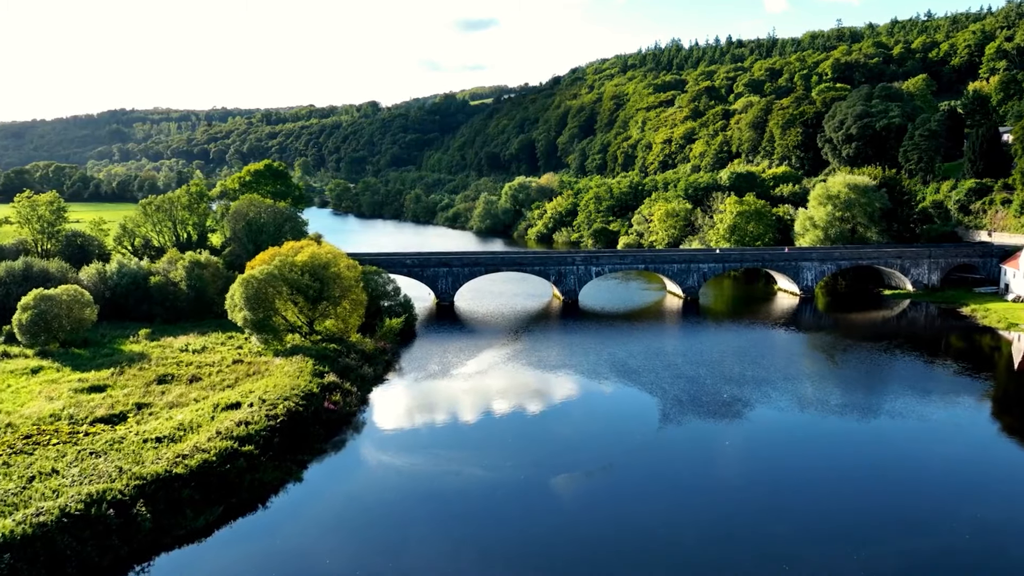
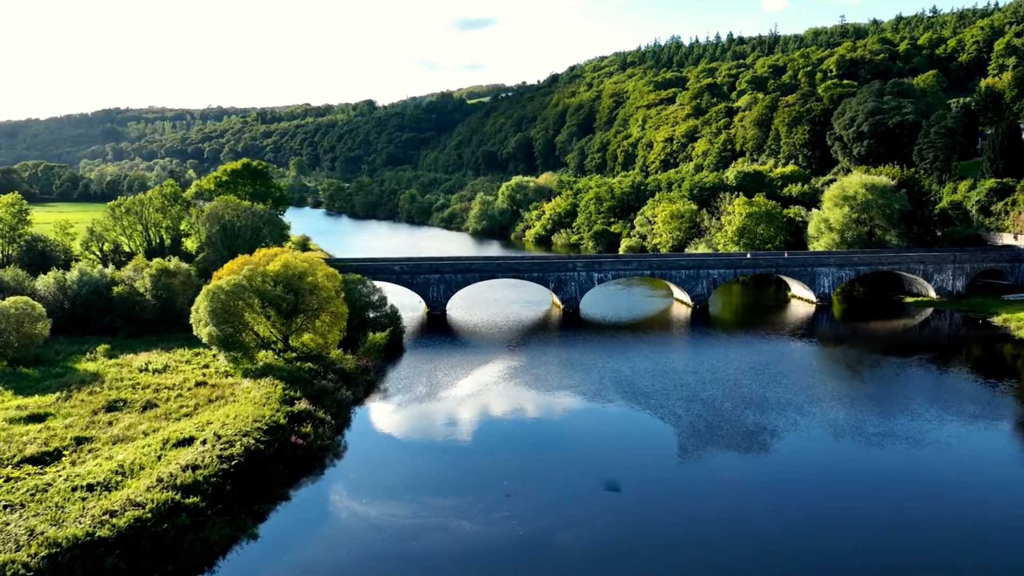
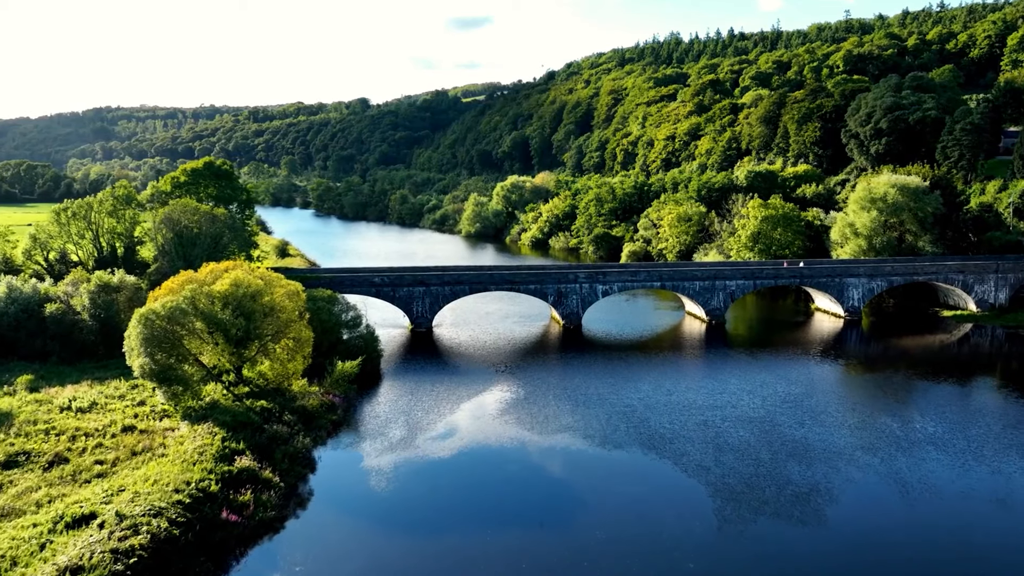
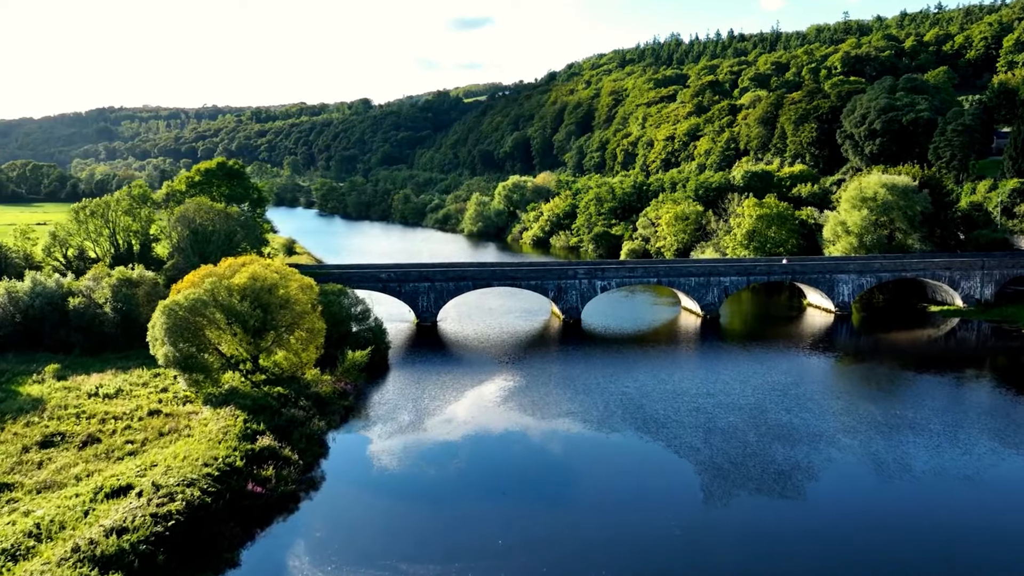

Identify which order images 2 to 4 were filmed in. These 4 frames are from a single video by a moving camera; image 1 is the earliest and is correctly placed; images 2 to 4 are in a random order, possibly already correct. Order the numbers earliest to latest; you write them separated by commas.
2, 4, 3
